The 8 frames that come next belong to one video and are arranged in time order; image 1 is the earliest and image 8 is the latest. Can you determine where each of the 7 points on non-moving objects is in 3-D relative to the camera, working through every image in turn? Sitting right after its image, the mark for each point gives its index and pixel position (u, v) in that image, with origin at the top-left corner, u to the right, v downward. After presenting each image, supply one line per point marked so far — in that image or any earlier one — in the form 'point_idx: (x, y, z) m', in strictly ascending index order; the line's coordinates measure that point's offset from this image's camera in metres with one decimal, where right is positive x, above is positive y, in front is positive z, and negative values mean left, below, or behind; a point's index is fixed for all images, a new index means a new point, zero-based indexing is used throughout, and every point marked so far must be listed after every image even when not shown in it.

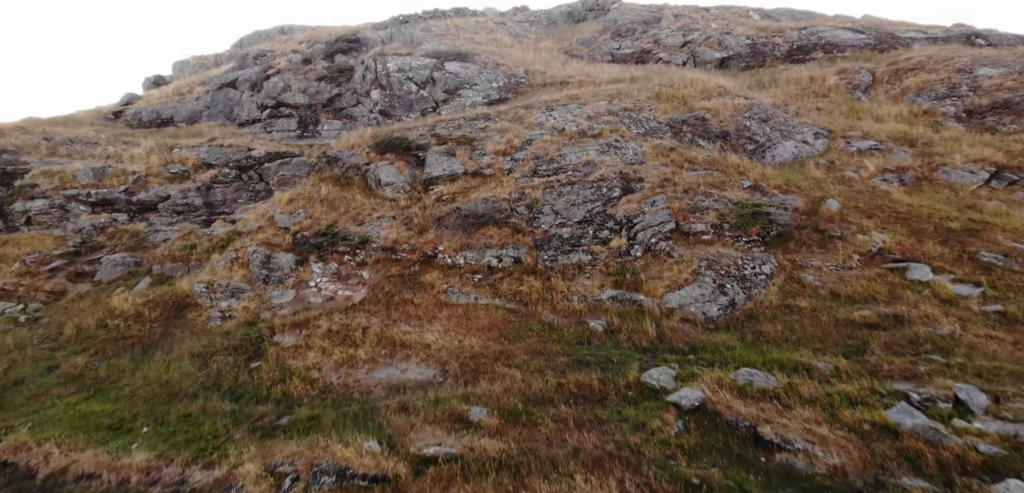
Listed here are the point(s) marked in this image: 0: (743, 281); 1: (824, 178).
0: (+6.0, -0.9, +14.7) m
1: (+10.8, +2.3, +19.3) m
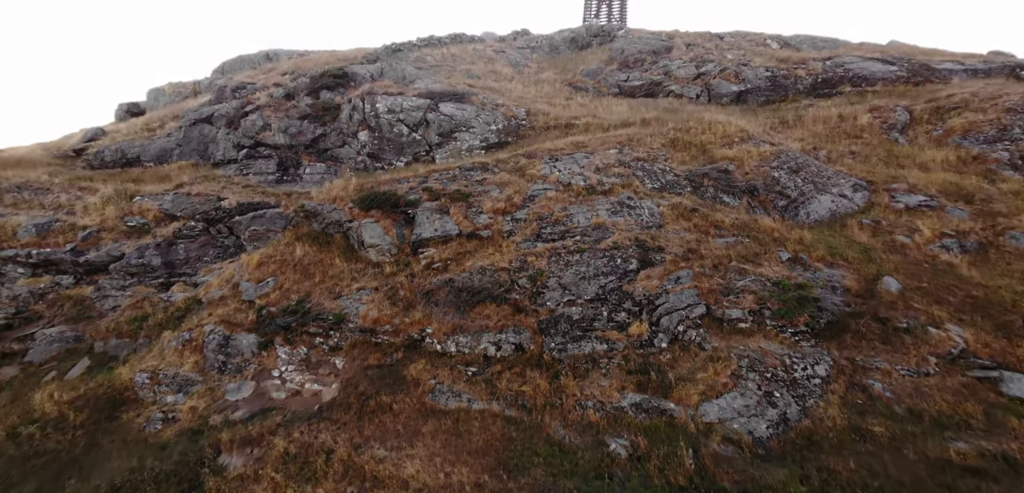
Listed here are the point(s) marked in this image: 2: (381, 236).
0: (+6.1, -3.0, +12.0) m
1: (+10.8, 0.0, +16.8) m
2: (-4.3, +0.3, +18.6) m
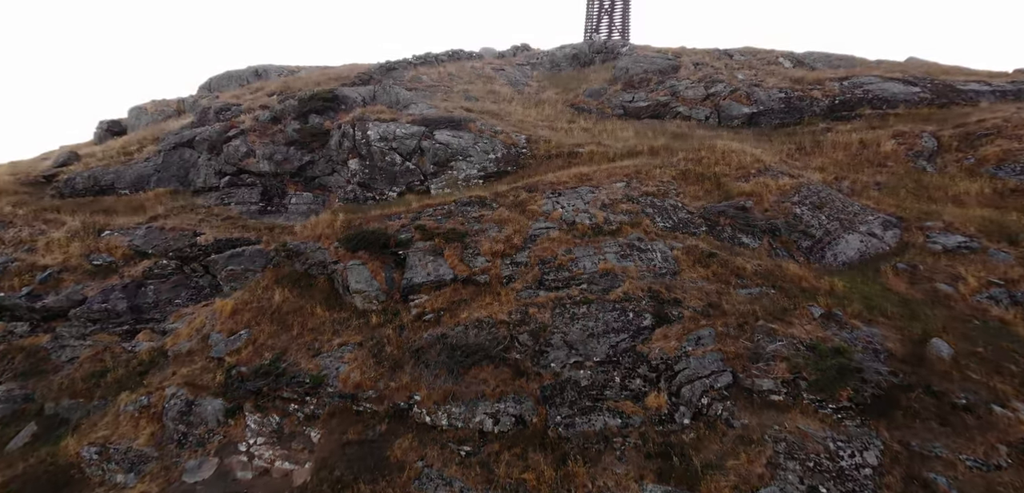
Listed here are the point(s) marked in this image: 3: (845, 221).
0: (+6.1, -4.3, +10.3) m
1: (+10.8, -1.3, +15.1) m
2: (-4.3, -1.0, +16.9) m
3: (+11.1, +0.8, +18.7) m
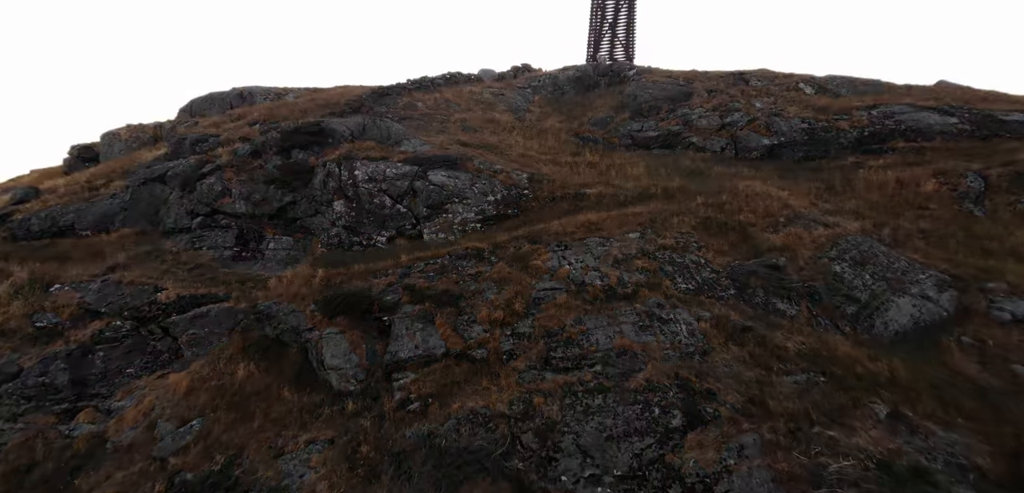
0: (+6.1, -5.9, +7.8) m
1: (+10.8, -3.1, +12.7) m
2: (-4.3, -2.8, +14.5) m
3: (+11.1, -1.0, +16.3) m
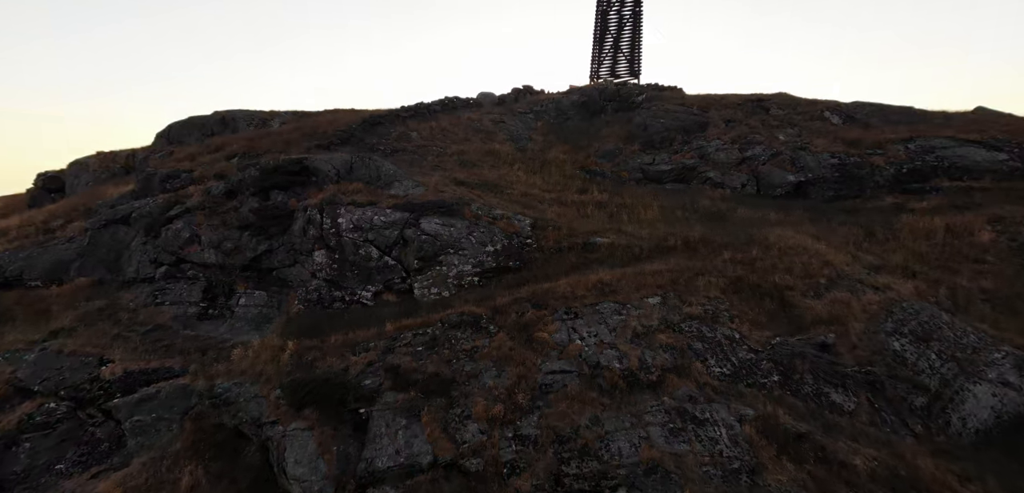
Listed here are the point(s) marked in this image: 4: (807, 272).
0: (+6.1, -7.6, +5.2) m
1: (+10.8, -4.9, +10.1) m
2: (-4.3, -4.6, +12.0) m
3: (+11.2, -2.8, +13.8) m
4: (+8.9, -0.7, +16.9) m
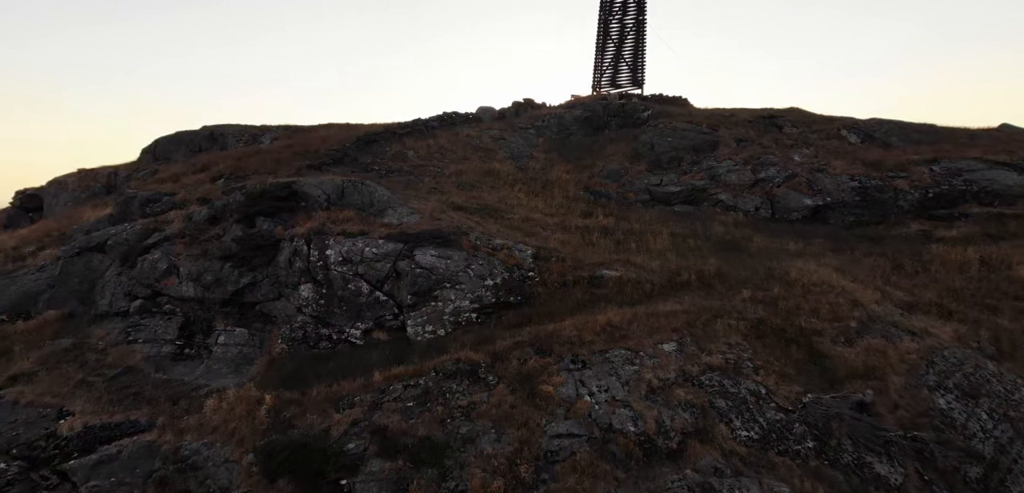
0: (+6.1, -8.5, +3.6) m
1: (+10.8, -5.8, +8.6) m
2: (-4.3, -5.6, +10.5) m
3: (+11.2, -3.9, +12.3) m
4: (+8.9, -1.8, +15.4) m
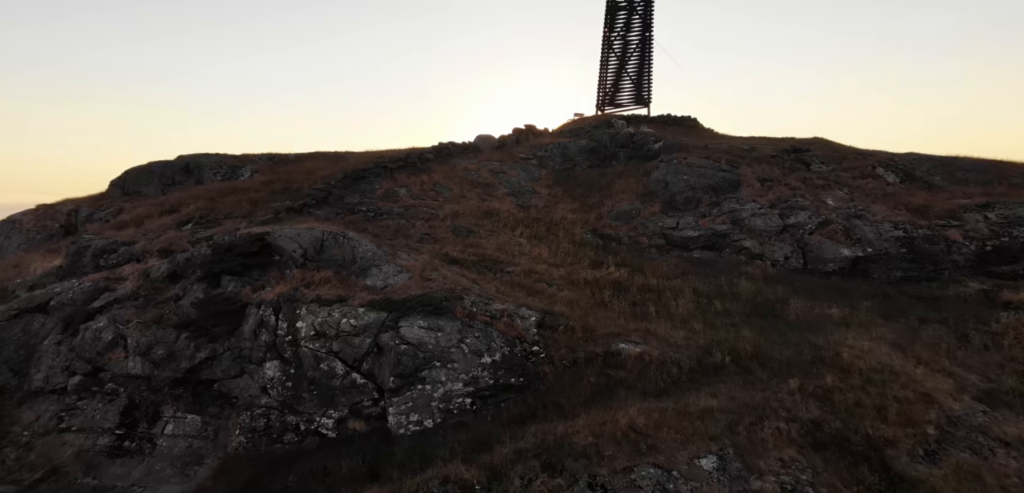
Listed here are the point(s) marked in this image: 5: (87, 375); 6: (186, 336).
0: (+6.1, -10.1, +0.7) m
1: (+10.9, -7.6, +5.7) m
2: (-4.2, -7.4, +7.6) m
3: (+11.2, -5.8, +9.5) m
4: (+8.9, -3.8, +12.6) m
5: (-12.6, -3.8, +16.5) m
6: (-9.9, -2.7, +17.0) m
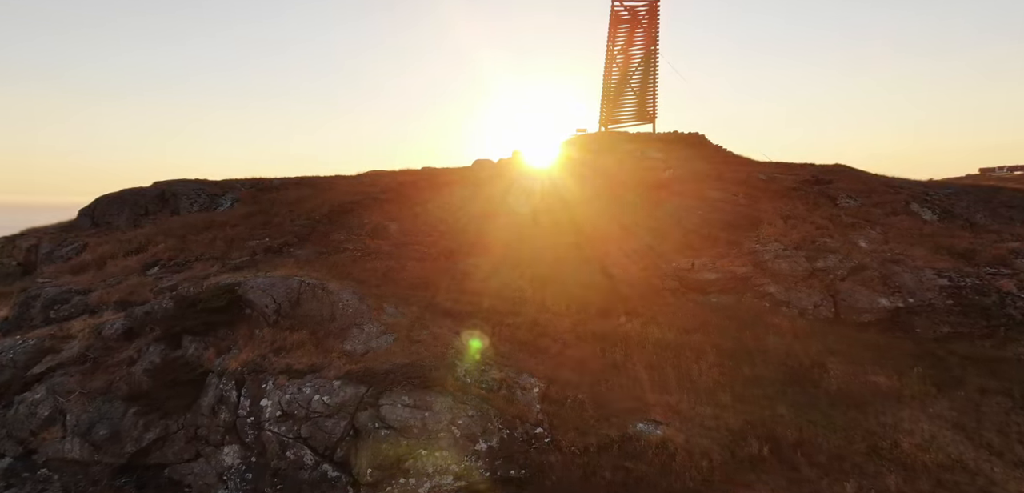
0: (+6.1, -11.5, -1.7) m
1: (+10.9, -9.1, +3.4) m
2: (-4.2, -8.9, +5.2) m
3: (+11.2, -7.3, +7.1) m
4: (+8.9, -5.3, +10.3) m
5: (-12.6, -5.4, +14.2) m
6: (-9.9, -4.3, +14.7) m
